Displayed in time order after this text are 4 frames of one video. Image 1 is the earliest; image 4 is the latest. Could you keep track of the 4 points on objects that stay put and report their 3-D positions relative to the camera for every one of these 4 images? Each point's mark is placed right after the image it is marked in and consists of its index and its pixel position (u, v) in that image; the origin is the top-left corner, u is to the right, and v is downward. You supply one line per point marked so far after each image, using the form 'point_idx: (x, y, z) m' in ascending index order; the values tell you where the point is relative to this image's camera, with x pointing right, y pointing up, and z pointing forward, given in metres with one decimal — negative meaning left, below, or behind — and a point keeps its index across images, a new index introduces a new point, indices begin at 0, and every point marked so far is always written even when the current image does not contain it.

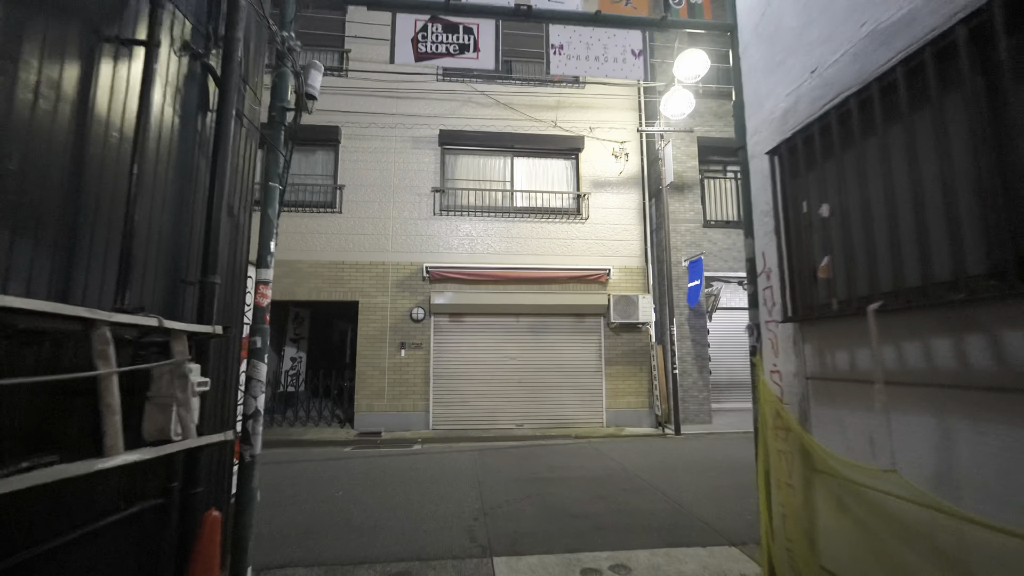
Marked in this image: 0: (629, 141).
0: (+3.0, +3.8, +13.3) m
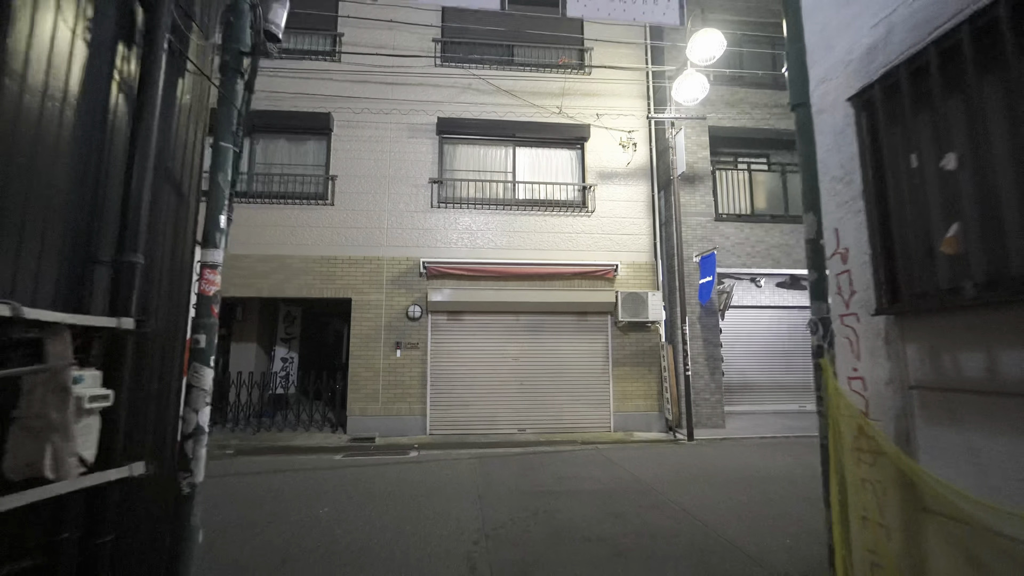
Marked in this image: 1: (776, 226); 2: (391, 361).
0: (+3.1, +3.9, +12.7) m
1: (+6.7, +1.6, +12.9) m
2: (-2.7, -1.6, +11.3) m
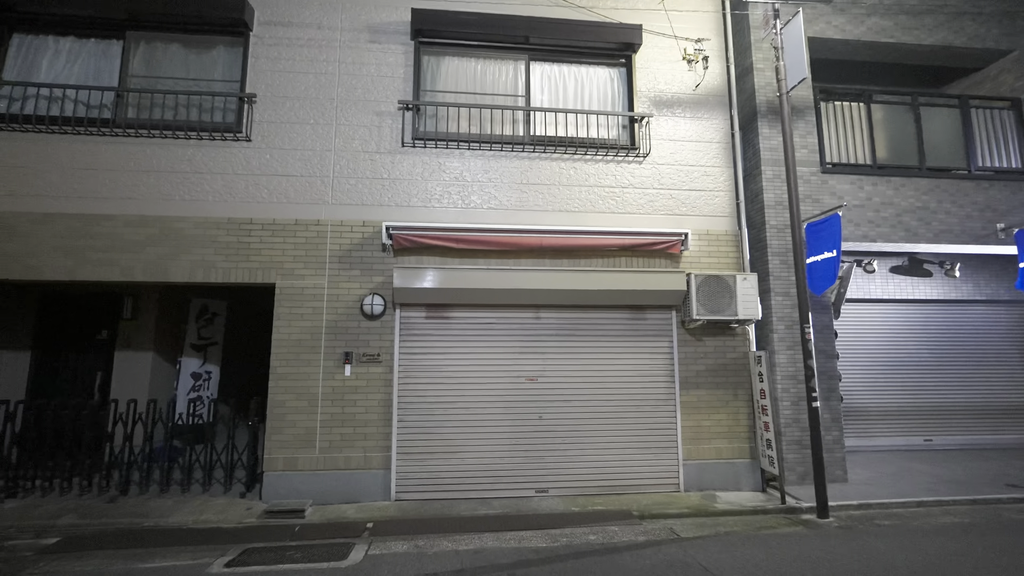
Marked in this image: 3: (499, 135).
0: (+3.3, +4.2, +8.6) m
1: (+6.9, +1.9, +8.9) m
2: (-2.5, -1.3, +7.2) m
3: (-0.2, +2.4, +8.1) m
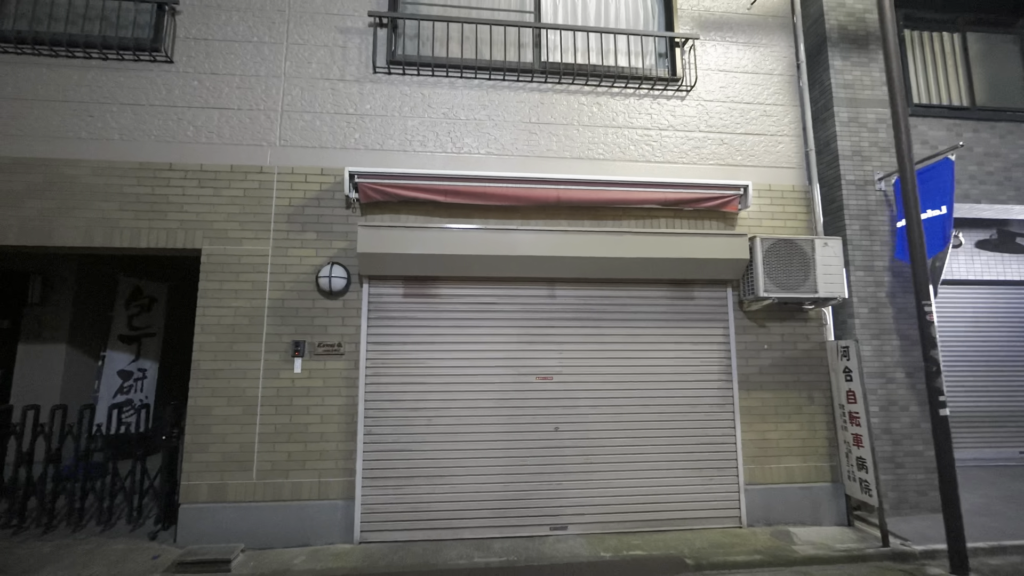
0: (+3.4, +4.5, +6.7) m
1: (+6.9, +2.2, +7.0) m
2: (-2.4, -1.0, +5.3) m
3: (-0.1, +2.8, +6.3) m
